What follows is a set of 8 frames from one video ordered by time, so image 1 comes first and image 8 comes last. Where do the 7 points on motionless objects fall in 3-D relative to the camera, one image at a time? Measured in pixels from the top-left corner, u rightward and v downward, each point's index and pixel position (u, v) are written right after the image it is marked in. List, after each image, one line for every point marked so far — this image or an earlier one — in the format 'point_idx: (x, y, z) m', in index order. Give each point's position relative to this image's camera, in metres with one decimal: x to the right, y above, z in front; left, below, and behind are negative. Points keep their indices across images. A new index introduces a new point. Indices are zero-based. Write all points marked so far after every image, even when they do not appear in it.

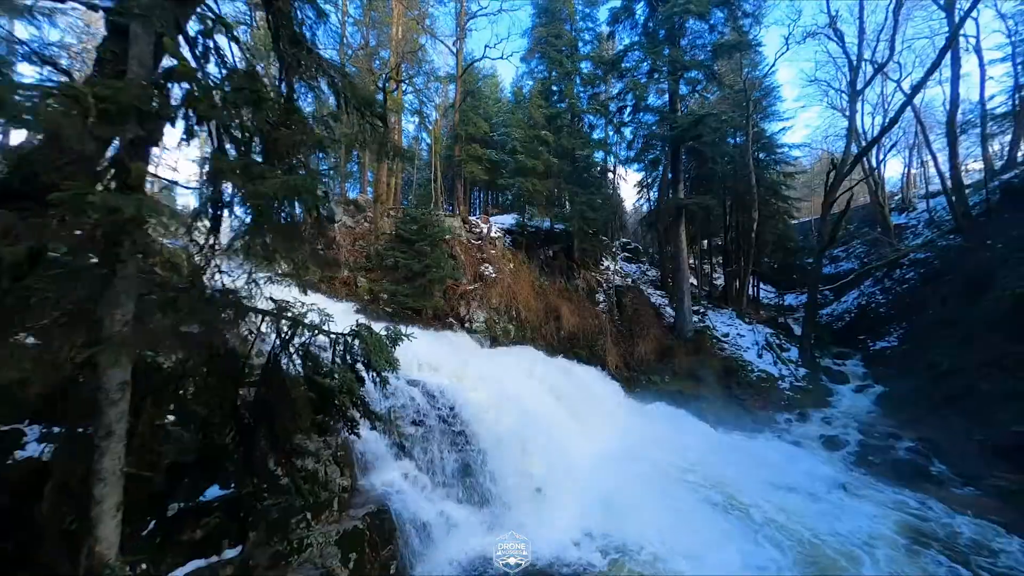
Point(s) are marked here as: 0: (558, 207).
0: (+2.3, +3.7, +14.8) m
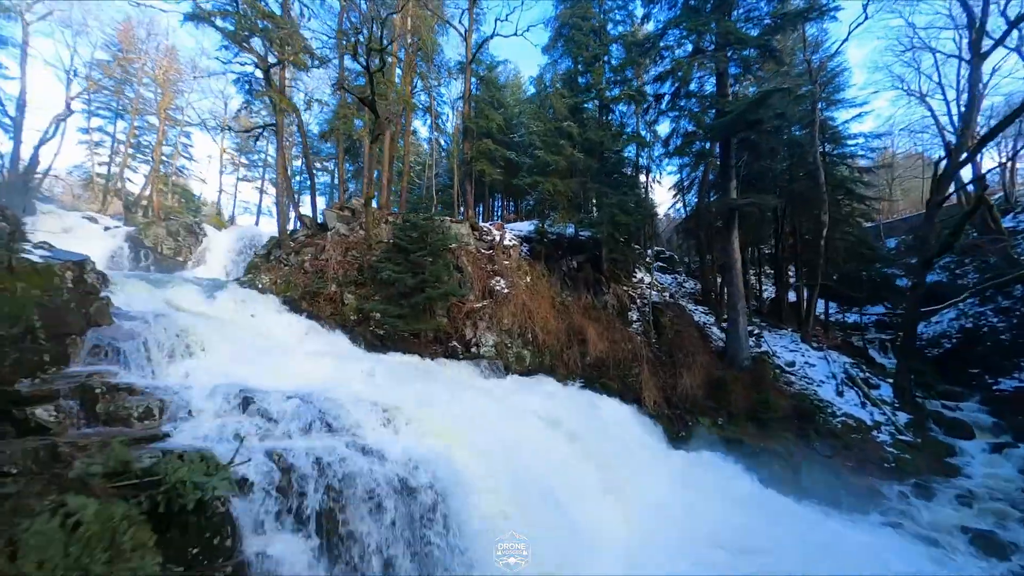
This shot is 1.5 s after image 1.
0: (+3.0, +3.0, +12.6) m
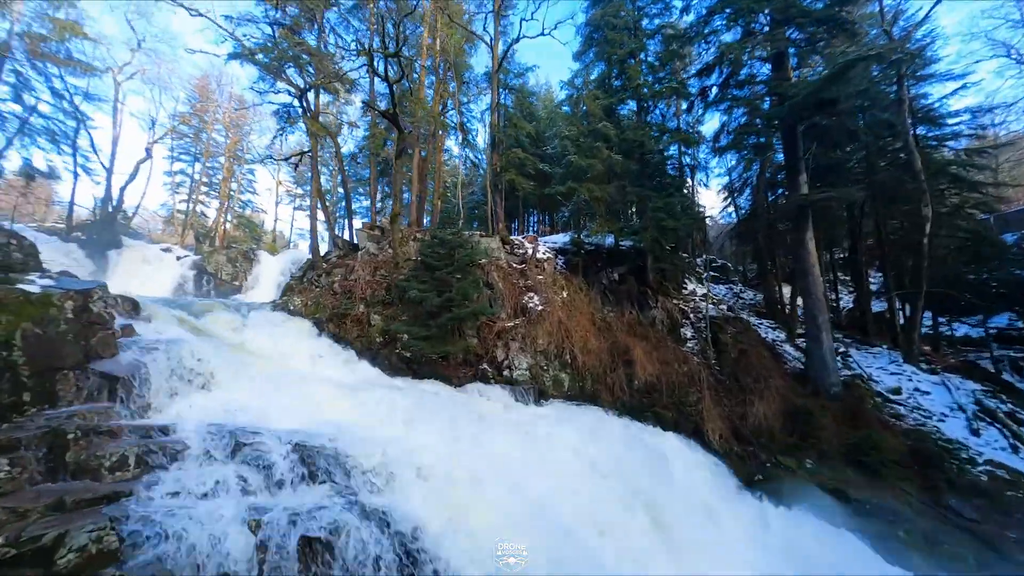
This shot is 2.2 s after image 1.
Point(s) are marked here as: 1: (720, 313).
0: (+4.2, +2.5, +11.4) m
1: (+8.6, -1.0, +12.7) m
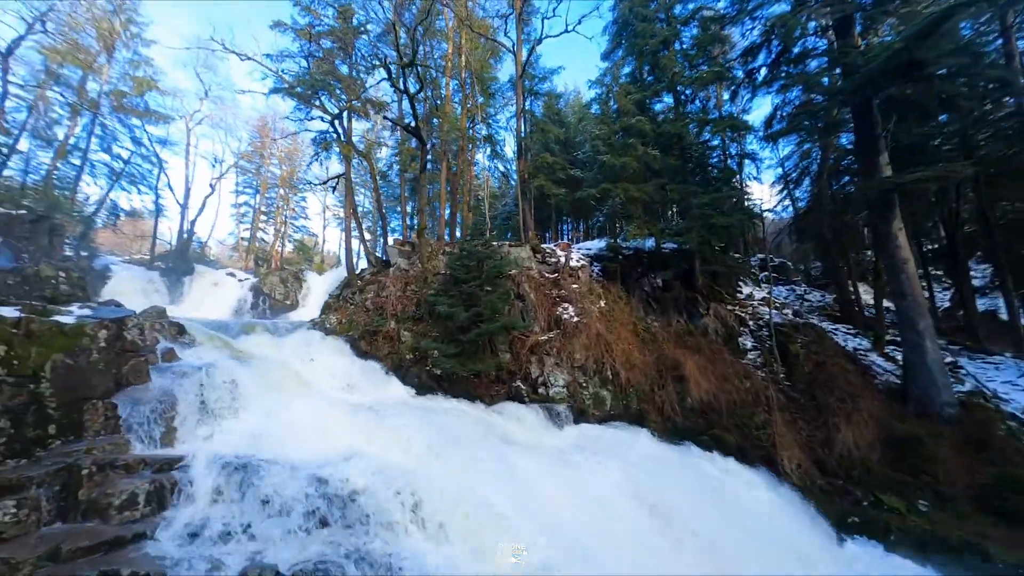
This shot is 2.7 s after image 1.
0: (+5.3, +2.3, +10.4) m
1: (+9.8, -1.1, +11.0) m
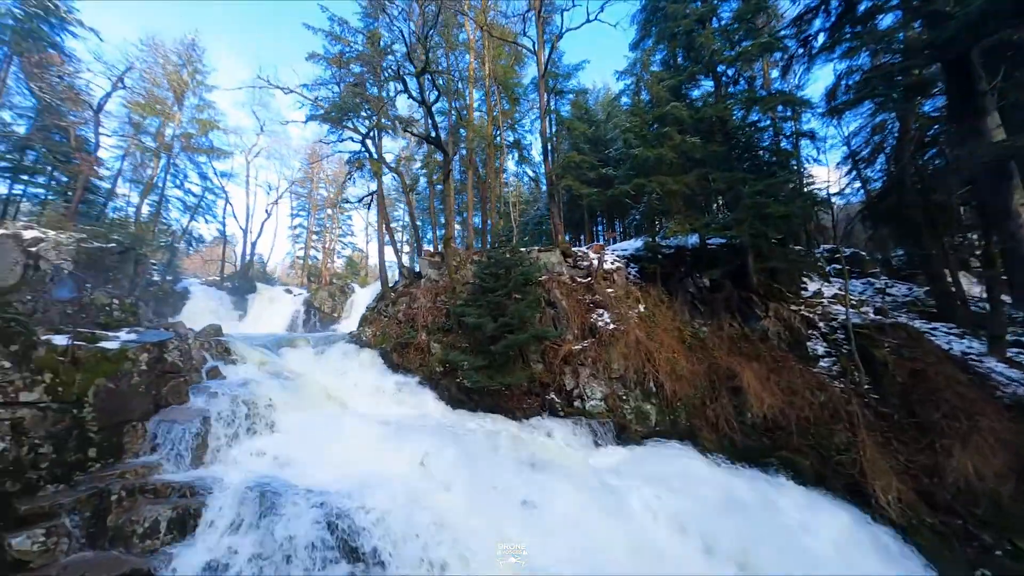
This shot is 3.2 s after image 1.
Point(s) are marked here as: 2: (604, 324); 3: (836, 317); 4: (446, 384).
0: (+6.1, +2.2, +9.4) m
1: (+10.9, -1.0, +9.4) m
2: (+2.4, -1.0, +8.2) m
3: (+9.9, -0.9, +9.4) m
4: (-1.7, -2.5, +8.0) m
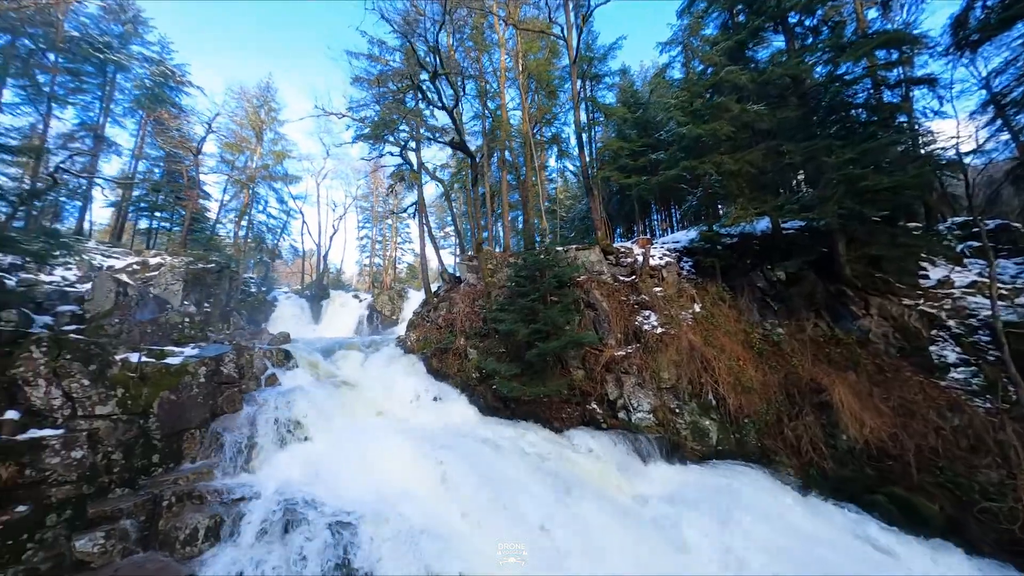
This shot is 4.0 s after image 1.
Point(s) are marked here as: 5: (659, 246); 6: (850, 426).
0: (+7.0, +2.4, +7.8) m
1: (+11.8, -0.6, +7.0) m
2: (+3.3, -1.0, +7.4) m
3: (+10.8, -0.6, +7.2) m
4: (-0.7, -2.6, +7.8) m
5: (+4.4, +1.2, +9.1) m
6: (+6.5, -2.6, +5.9) m
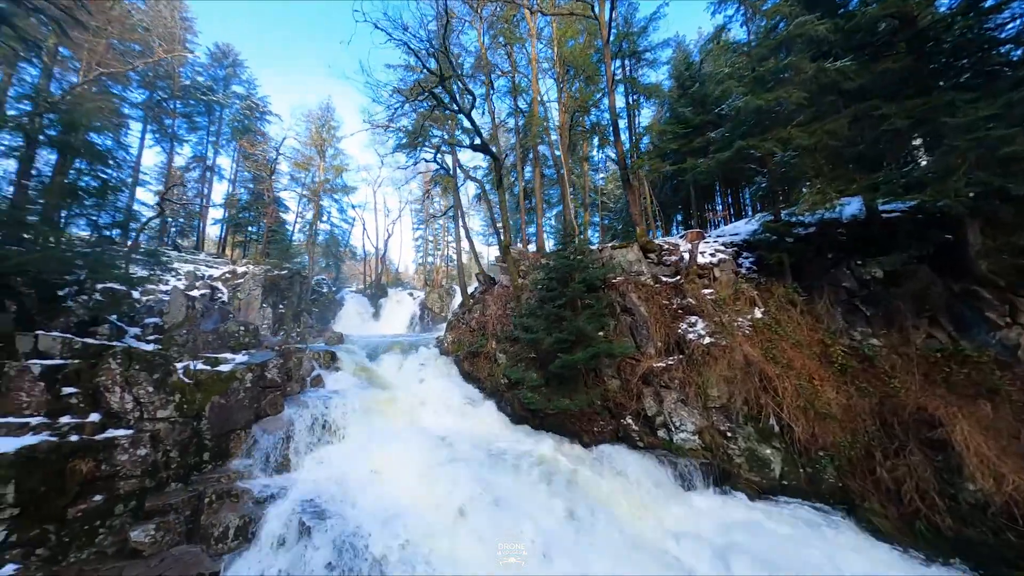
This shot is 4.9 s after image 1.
0: (+7.6, +2.4, +6.2) m
1: (+12.2, -0.5, +4.6) m
2: (+3.9, -1.0, +6.4) m
3: (+11.3, -0.5, +4.9) m
4: (0.0, -2.7, +7.6) m
5: (+5.2, +1.2, +8.0) m
6: (+6.8, -2.7, +4.5) m
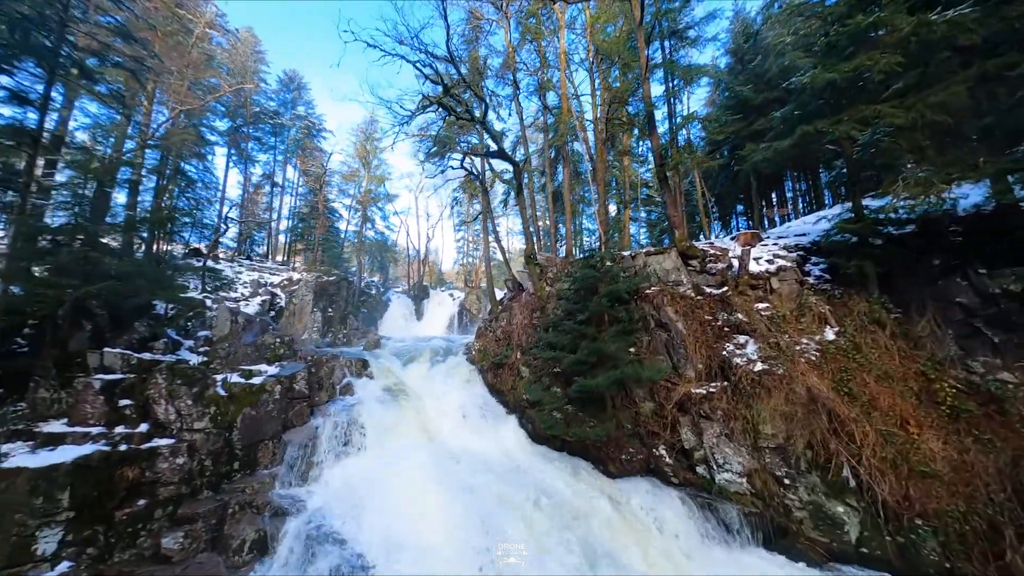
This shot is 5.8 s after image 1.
0: (+7.8, +2.2, +4.6) m
1: (+12.1, -0.8, +2.4) m
2: (+4.2, -1.3, +5.5) m
3: (+11.3, -0.8, +2.8) m
4: (+0.6, -3.0, +7.3) m
5: (+5.8, +1.0, +6.8) m
6: (+6.8, -2.9, +3.1) m
